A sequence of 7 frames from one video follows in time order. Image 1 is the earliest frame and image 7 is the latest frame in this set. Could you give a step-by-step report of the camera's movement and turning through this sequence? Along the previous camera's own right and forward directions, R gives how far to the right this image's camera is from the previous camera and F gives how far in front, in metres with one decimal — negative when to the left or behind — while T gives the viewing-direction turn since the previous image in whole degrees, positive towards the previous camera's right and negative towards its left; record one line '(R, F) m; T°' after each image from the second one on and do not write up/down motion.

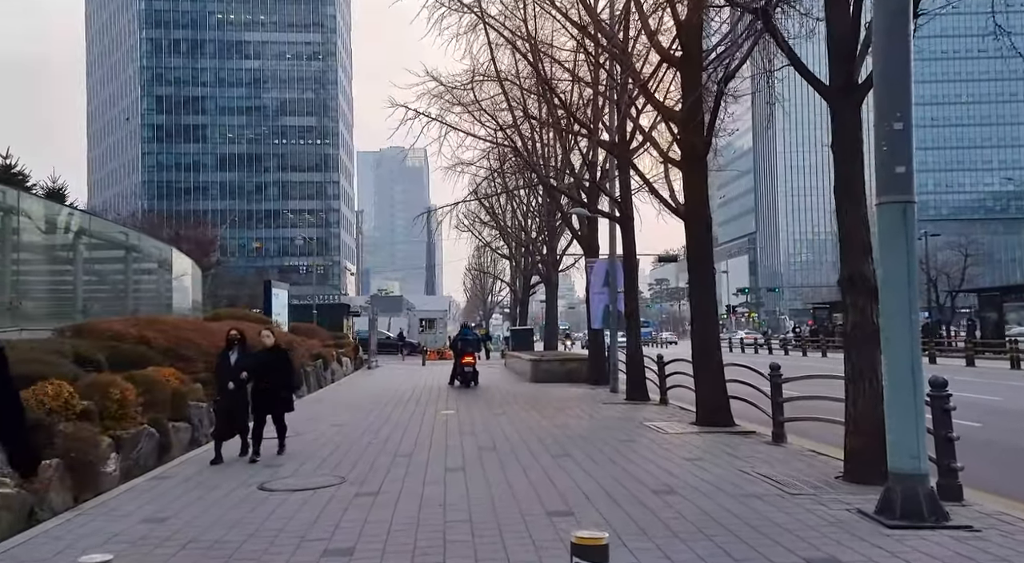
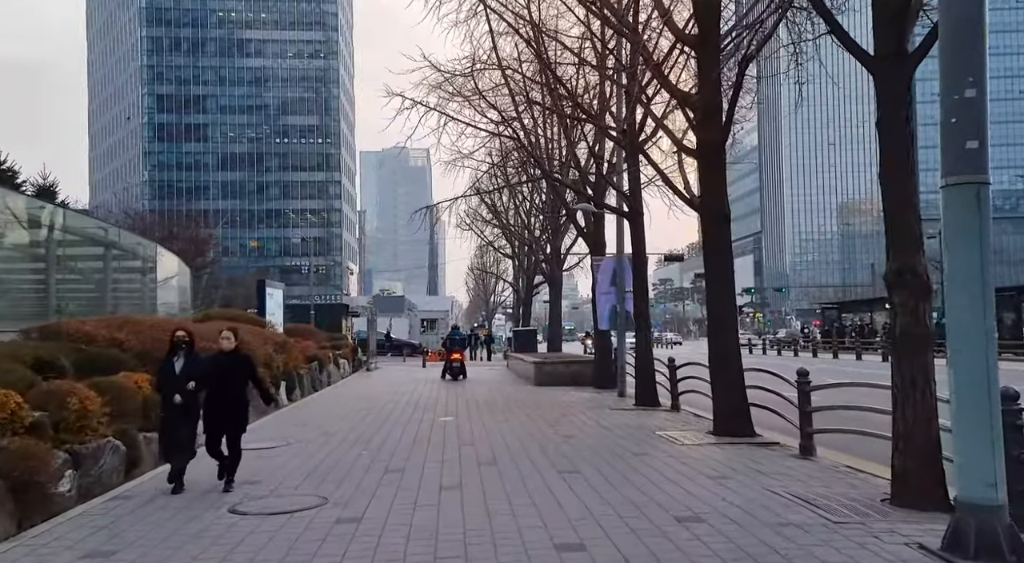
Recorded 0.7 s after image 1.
(0.0, +1.0) m; 0°
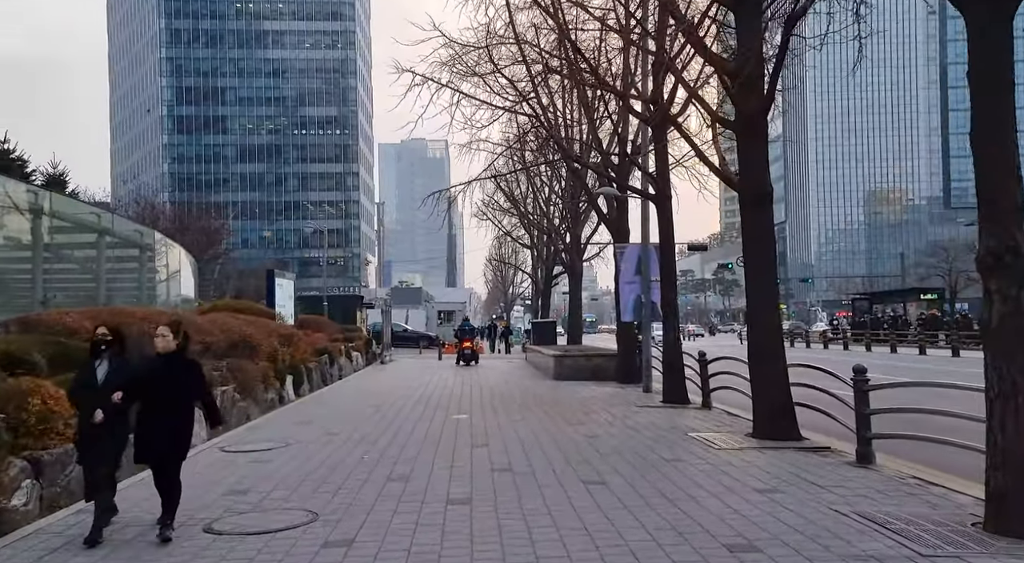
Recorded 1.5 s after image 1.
(0.0, +1.2) m; -1°
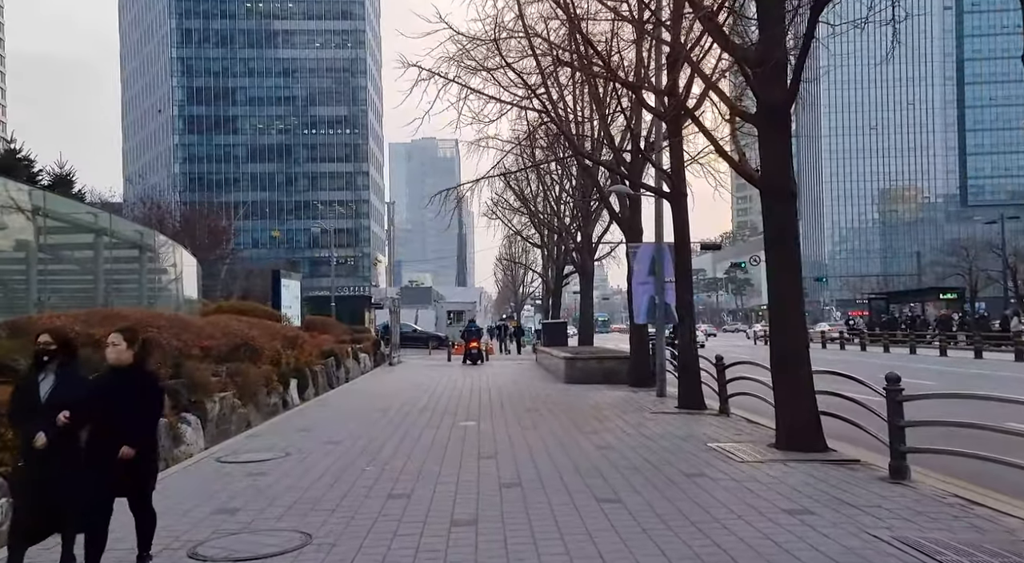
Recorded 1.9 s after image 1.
(0.0, +0.6) m; -1°
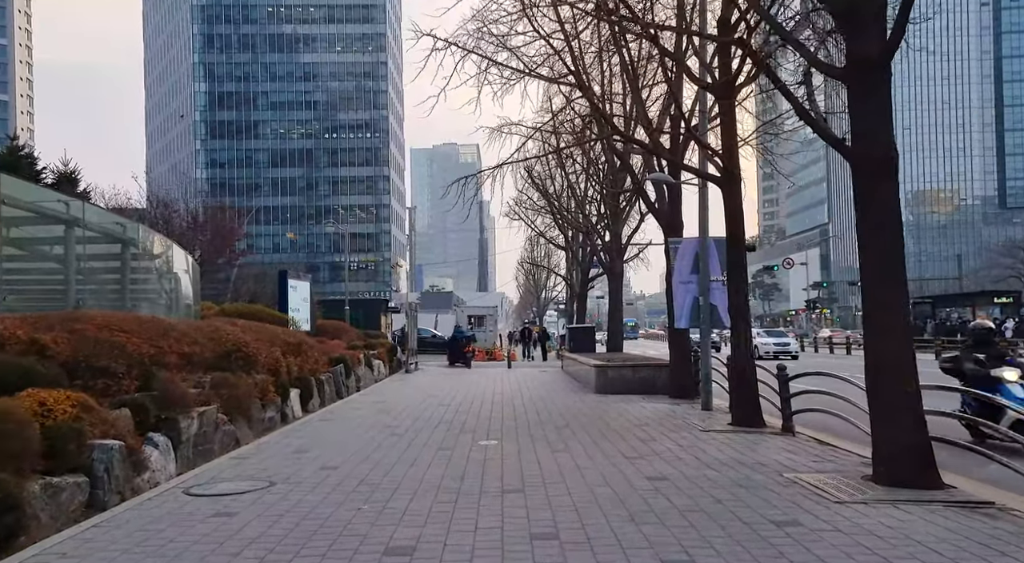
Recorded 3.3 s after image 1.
(-0.1, +2.0) m; -1°
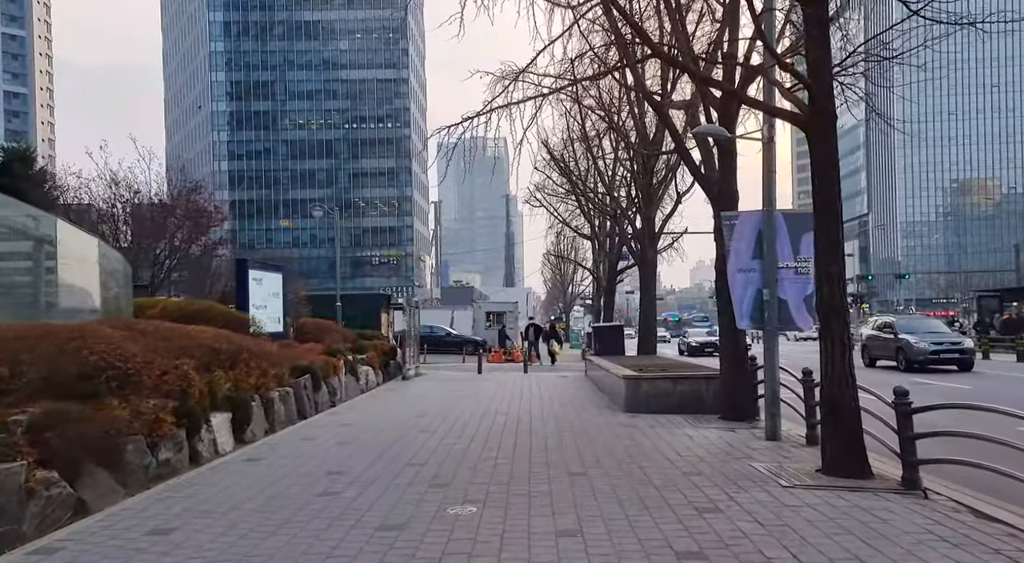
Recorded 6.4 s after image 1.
(+0.4, +4.4) m; -2°
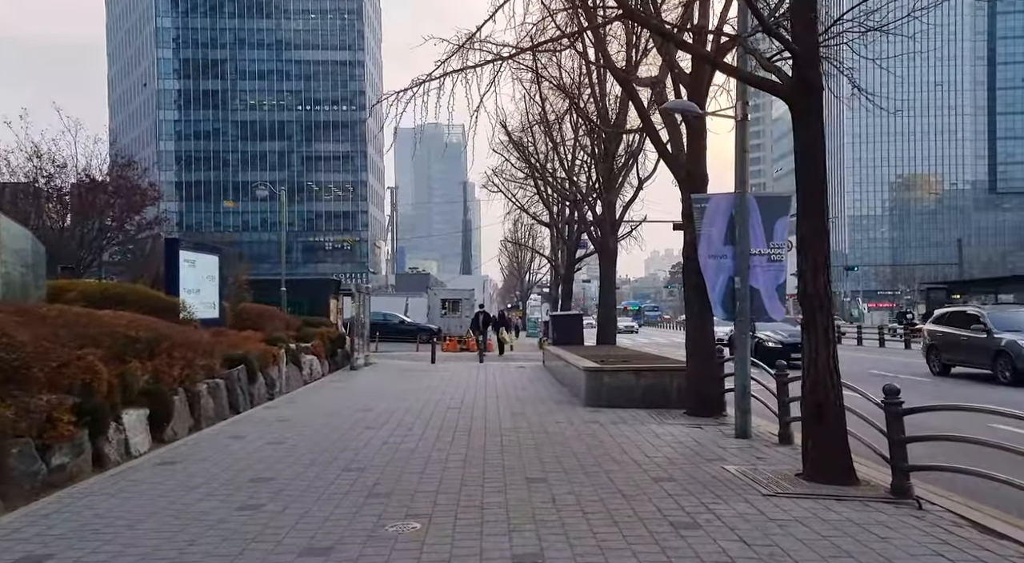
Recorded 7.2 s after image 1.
(+0.1, +1.2) m; +3°
